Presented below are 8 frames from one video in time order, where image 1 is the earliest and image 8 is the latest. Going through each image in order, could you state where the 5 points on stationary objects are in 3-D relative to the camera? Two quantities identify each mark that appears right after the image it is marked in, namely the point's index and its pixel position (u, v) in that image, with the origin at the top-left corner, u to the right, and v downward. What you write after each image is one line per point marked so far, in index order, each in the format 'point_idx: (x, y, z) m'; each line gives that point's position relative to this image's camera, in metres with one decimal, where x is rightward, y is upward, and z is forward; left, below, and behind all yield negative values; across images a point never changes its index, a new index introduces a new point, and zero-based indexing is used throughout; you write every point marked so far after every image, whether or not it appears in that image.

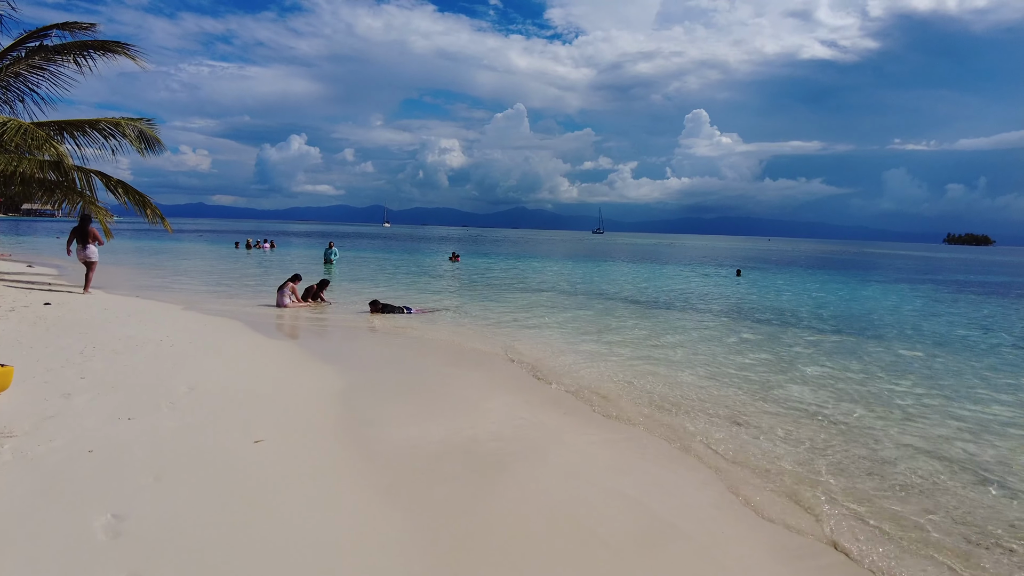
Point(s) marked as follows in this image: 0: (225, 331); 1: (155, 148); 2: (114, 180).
0: (-4.6, -0.5, +10.5) m
1: (-7.6, +3.0, +14.3) m
2: (-7.8, +2.1, +13.0) m
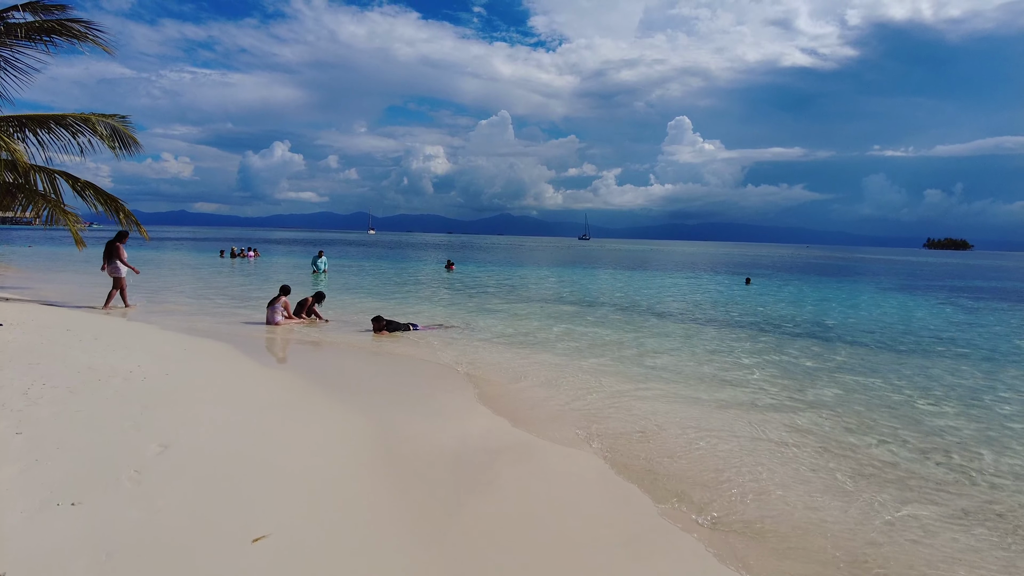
0: (-4.3, -0.8, +9.2) m
1: (-7.4, +2.7, +13.0) m
2: (-7.6, +1.9, +11.6) m
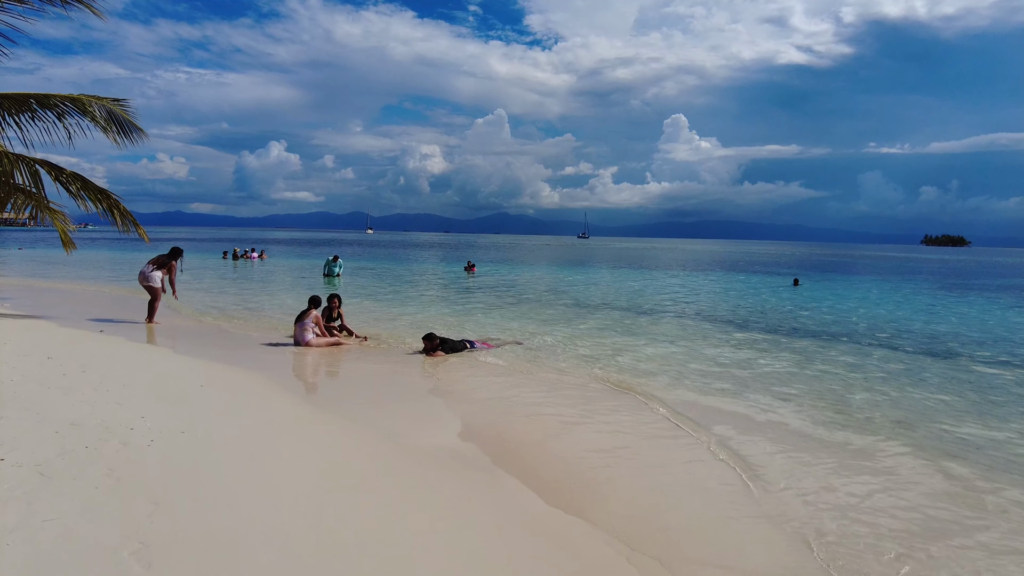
0: (-3.3, -0.9, +7.5) m
1: (-6.4, +2.6, +11.2) m
2: (-6.6, +1.7, +9.8) m
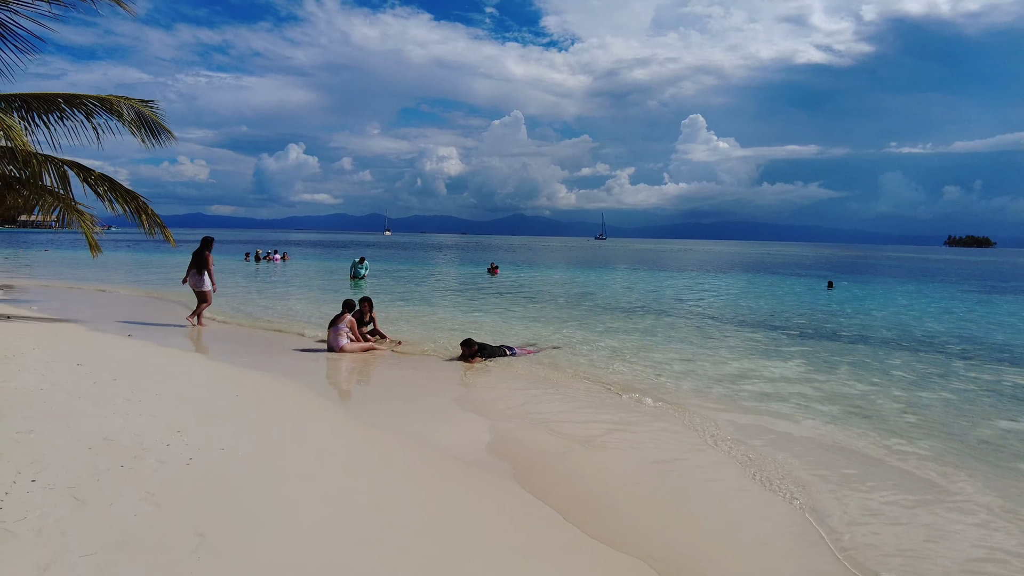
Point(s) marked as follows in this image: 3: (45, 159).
0: (-2.9, -1.0, +7.2) m
1: (-5.8, +2.5, +11.0) m
2: (-6.0, +1.7, +9.6) m
3: (-6.4, +1.8, +9.1) m
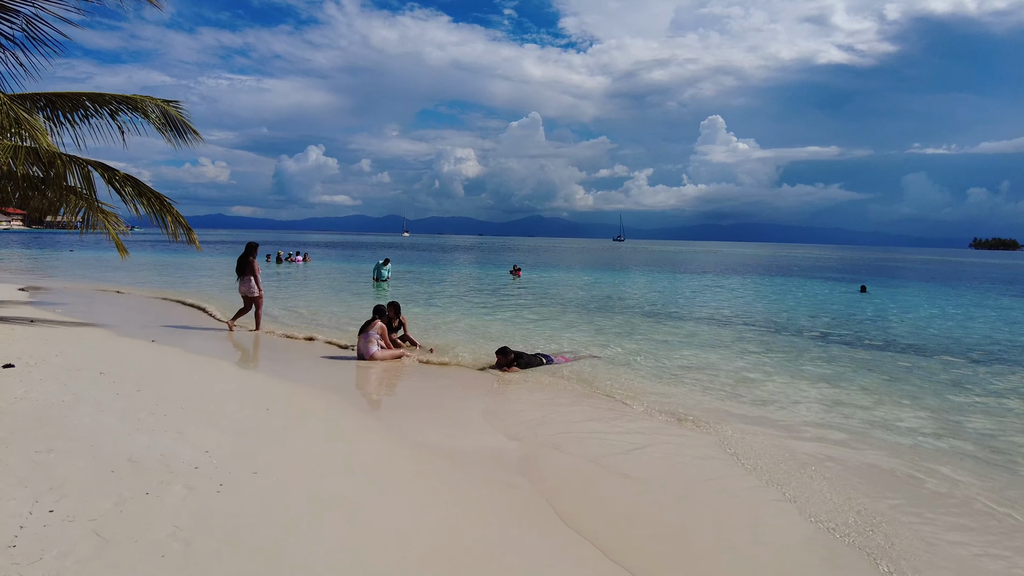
0: (-2.4, -1.0, +6.9) m
1: (-5.3, +2.5, +10.7) m
2: (-5.6, +1.6, +9.4) m
3: (-6.0, +1.7, +8.9) m
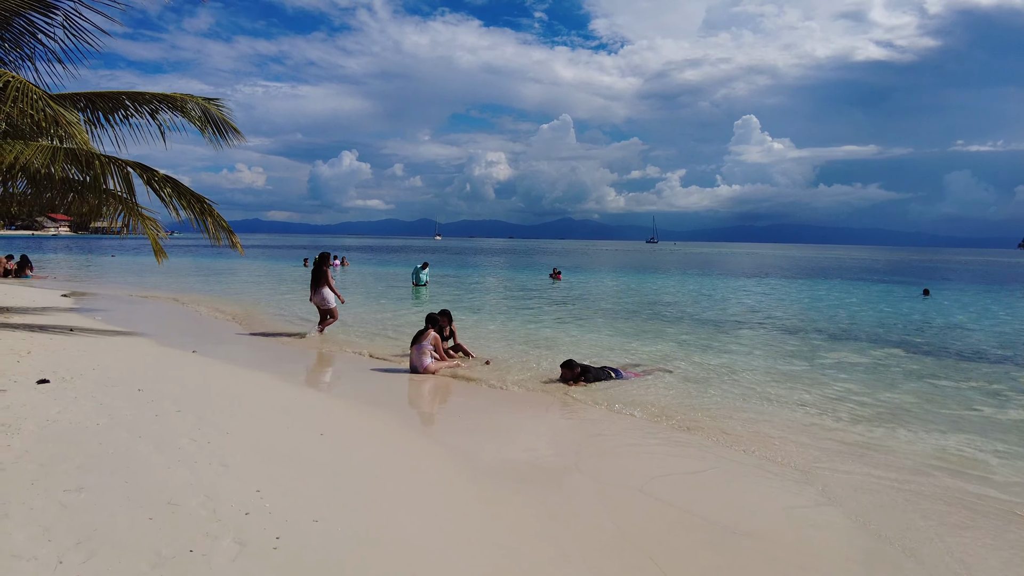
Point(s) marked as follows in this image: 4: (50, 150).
0: (-1.8, -1.1, +6.3) m
1: (-4.5, +2.4, +10.3) m
2: (-4.8, +1.5, +9.0) m
3: (-5.2, +1.6, +8.6) m
4: (-5.6, +1.7, +8.1) m
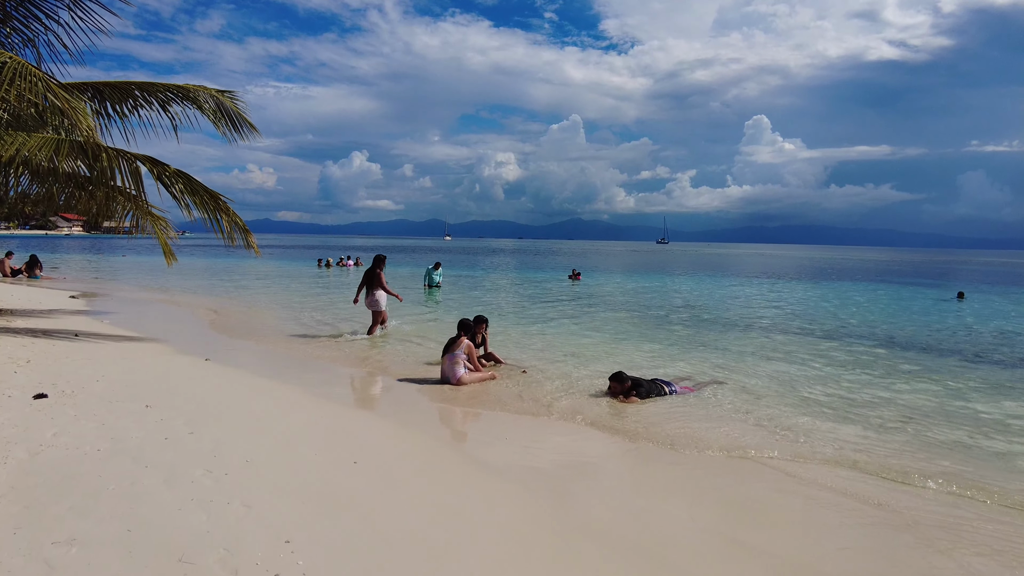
0: (-1.4, -1.1, +5.7) m
1: (-4.0, +2.3, +9.8) m
2: (-4.3, +1.5, +8.5) m
3: (-4.8, +1.6, +8.0) m
4: (-5.2, +1.7, +7.5) m
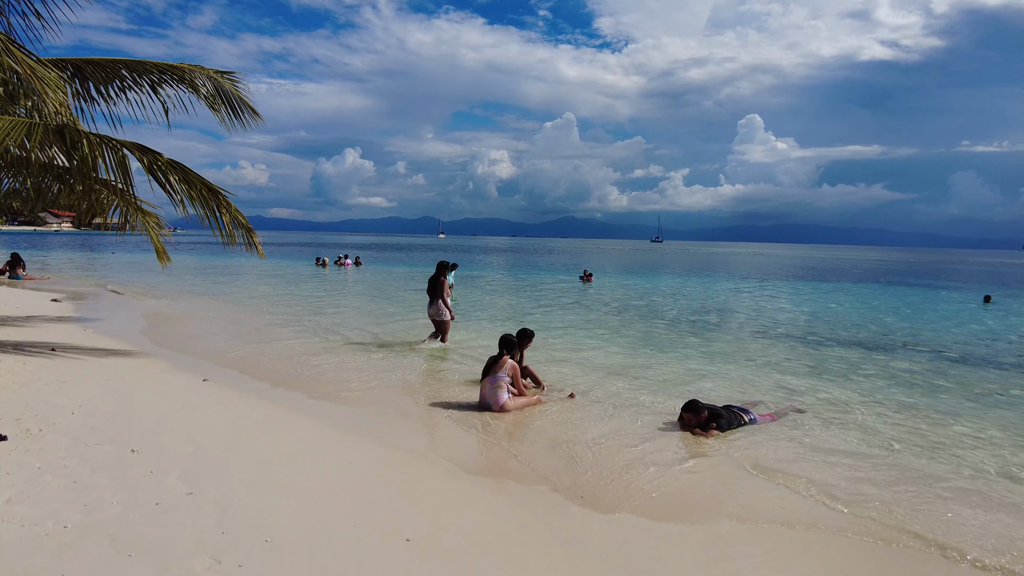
0: (-0.9, -1.2, +4.8) m
1: (-3.6, +2.3, +8.8) m
2: (-3.9, +1.4, +7.5) m
3: (-4.3, +1.5, +7.0) m
4: (-4.7, +1.6, +6.5) m
